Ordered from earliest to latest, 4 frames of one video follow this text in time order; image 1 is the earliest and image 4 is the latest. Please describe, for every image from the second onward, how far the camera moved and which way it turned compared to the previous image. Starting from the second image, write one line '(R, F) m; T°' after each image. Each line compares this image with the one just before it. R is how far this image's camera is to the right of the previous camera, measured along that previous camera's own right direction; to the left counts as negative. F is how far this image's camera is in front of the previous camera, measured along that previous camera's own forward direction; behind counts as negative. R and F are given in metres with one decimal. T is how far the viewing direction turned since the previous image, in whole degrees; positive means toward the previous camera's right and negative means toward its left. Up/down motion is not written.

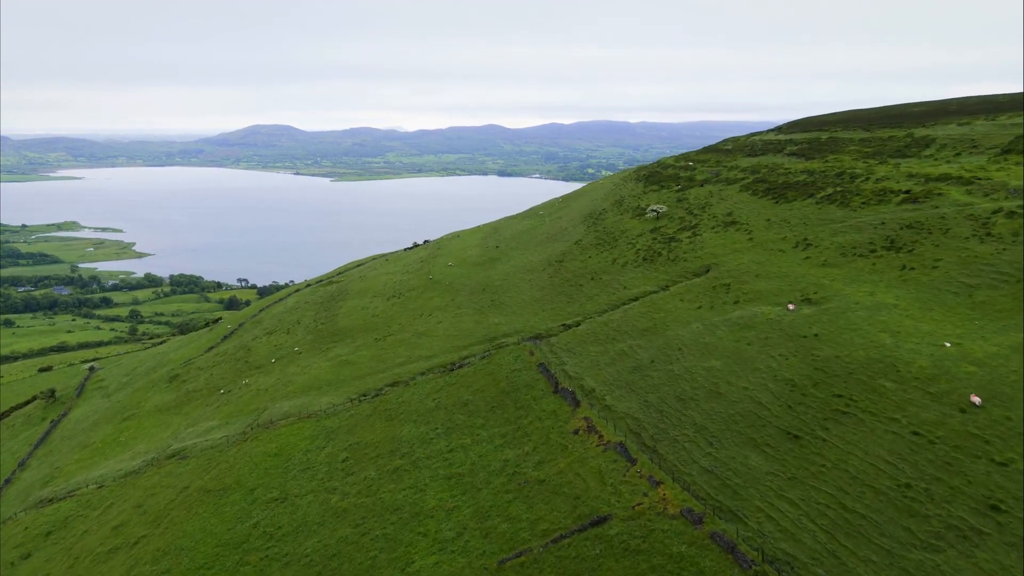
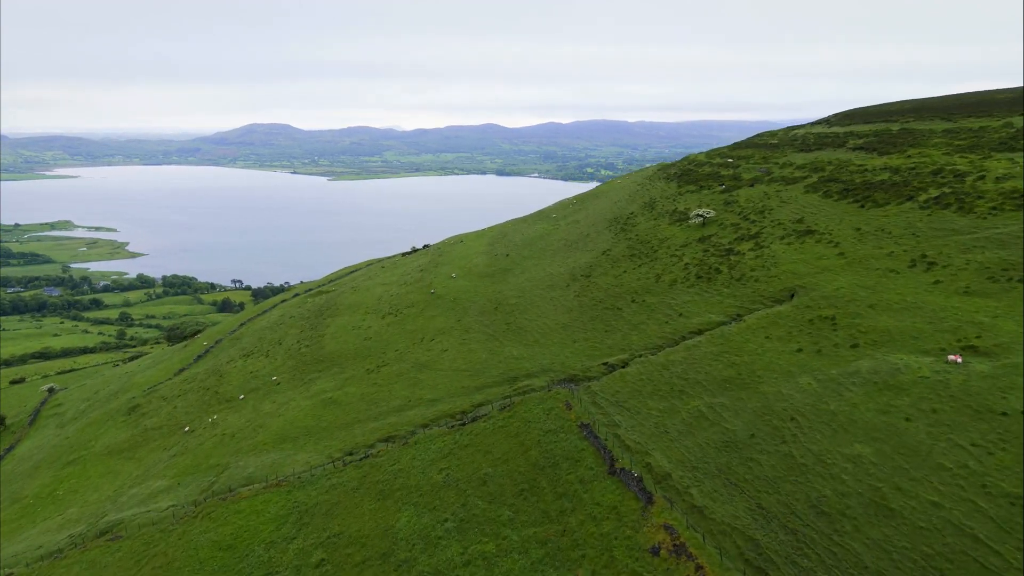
(-1.4, +9.6) m; 0°
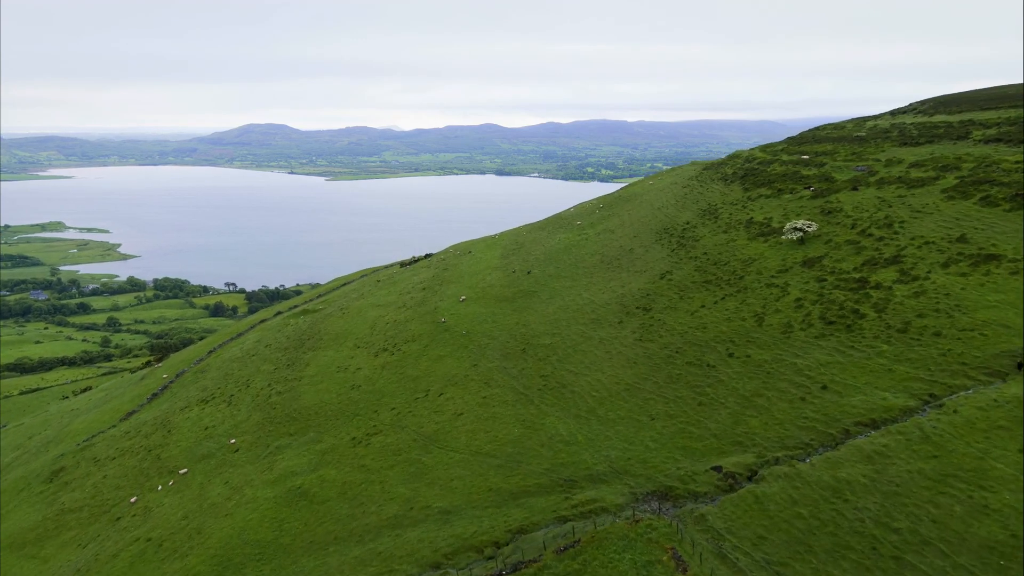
(-1.9, +12.5) m; 0°
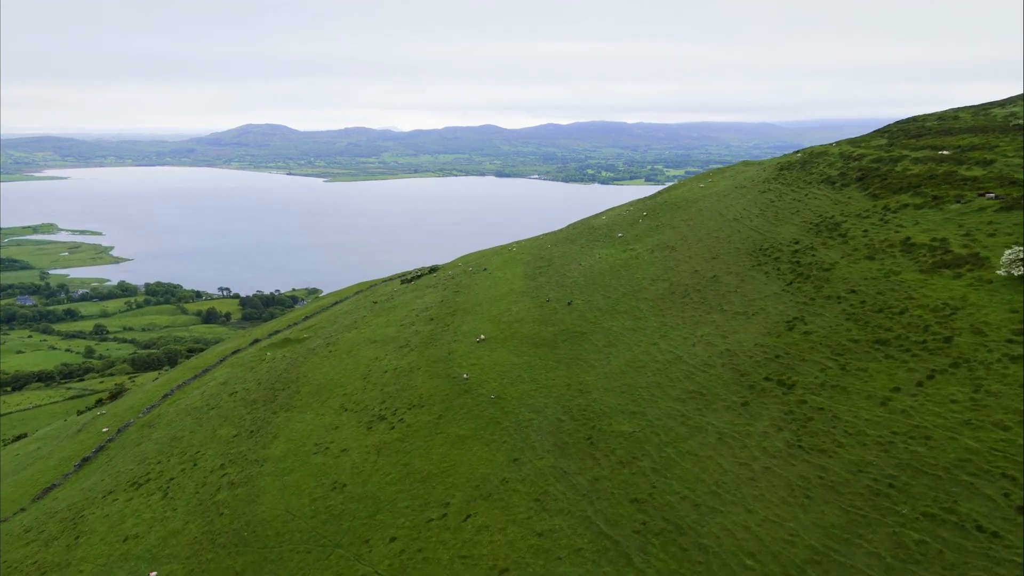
(-2.3, +13.4) m; 0°
